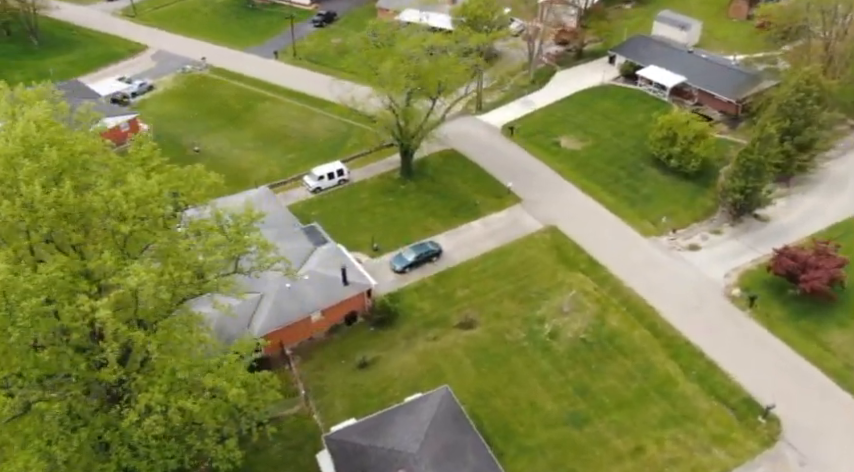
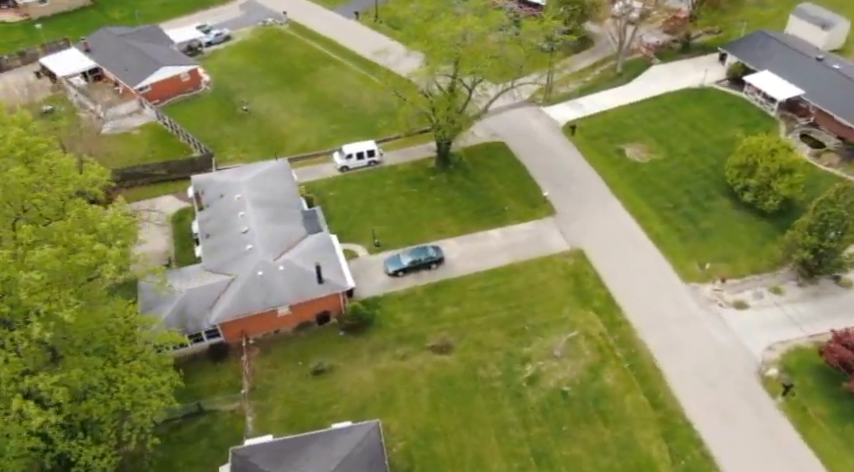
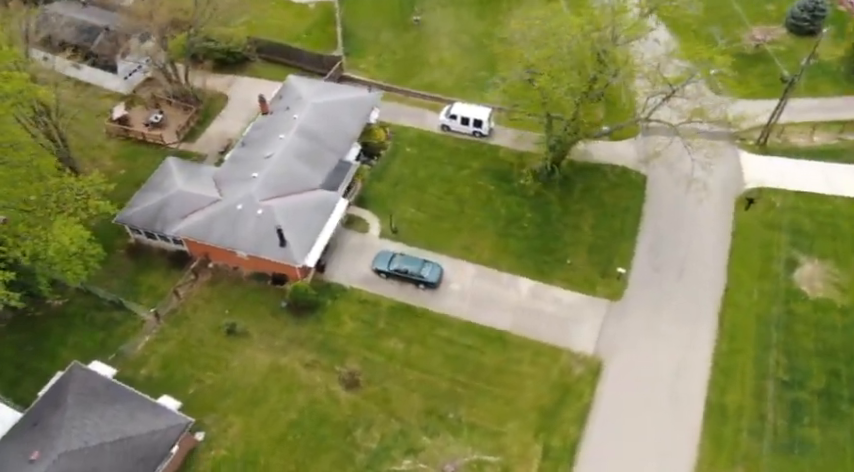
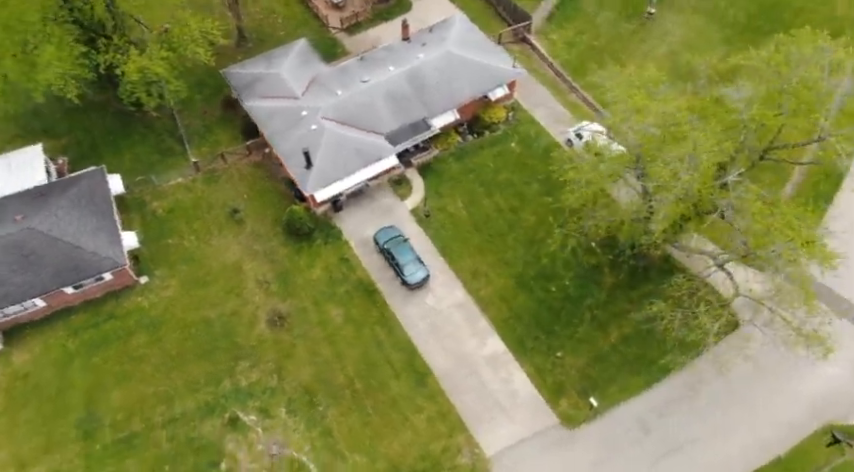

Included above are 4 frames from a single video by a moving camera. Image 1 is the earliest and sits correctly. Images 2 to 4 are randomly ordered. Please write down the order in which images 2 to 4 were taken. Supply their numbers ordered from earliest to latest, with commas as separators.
2, 3, 4
